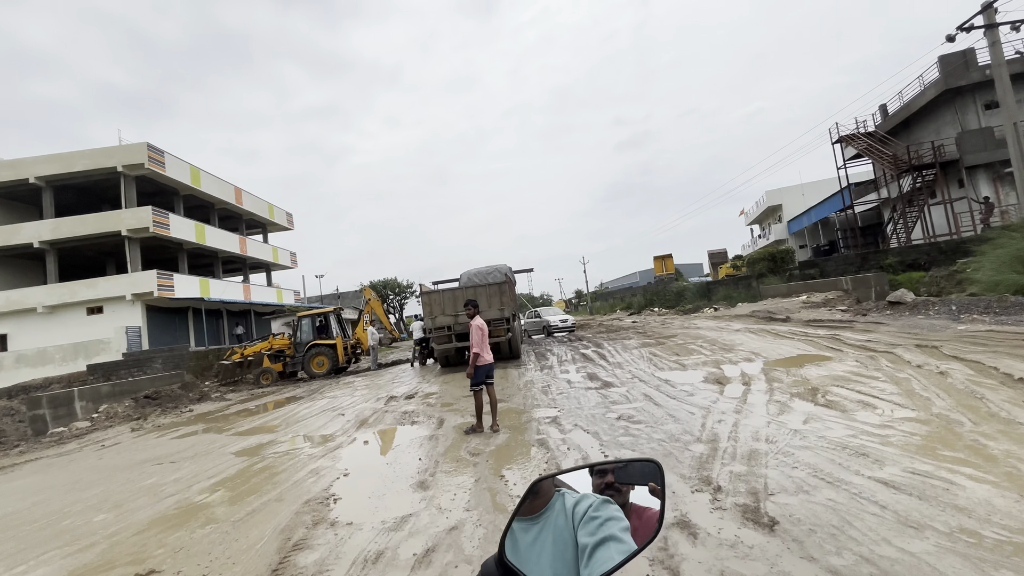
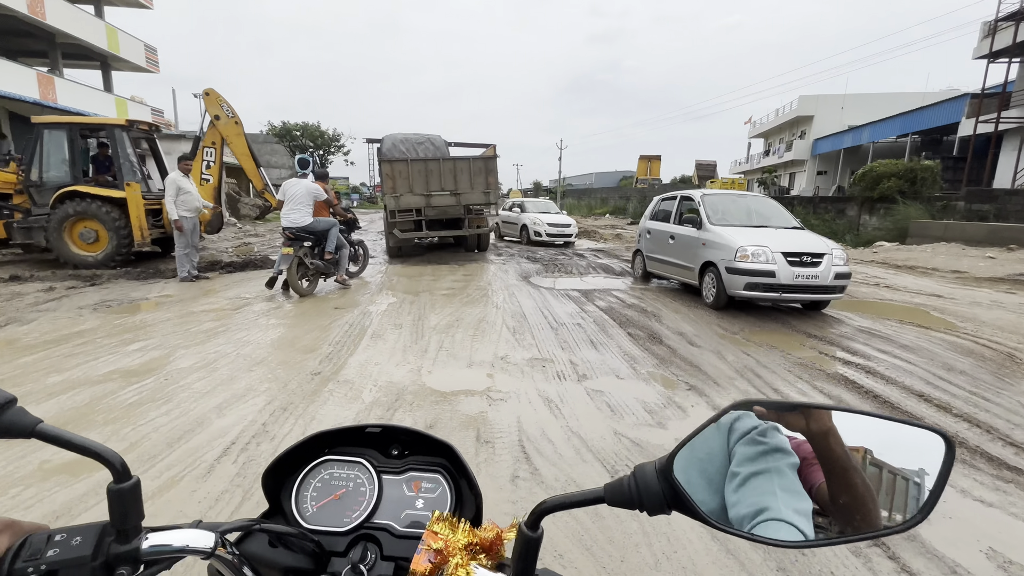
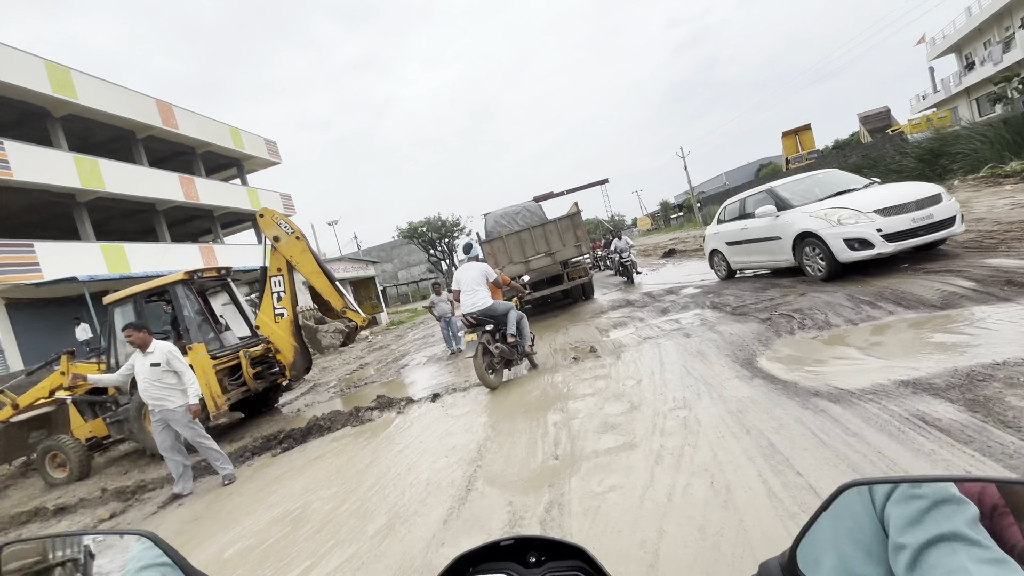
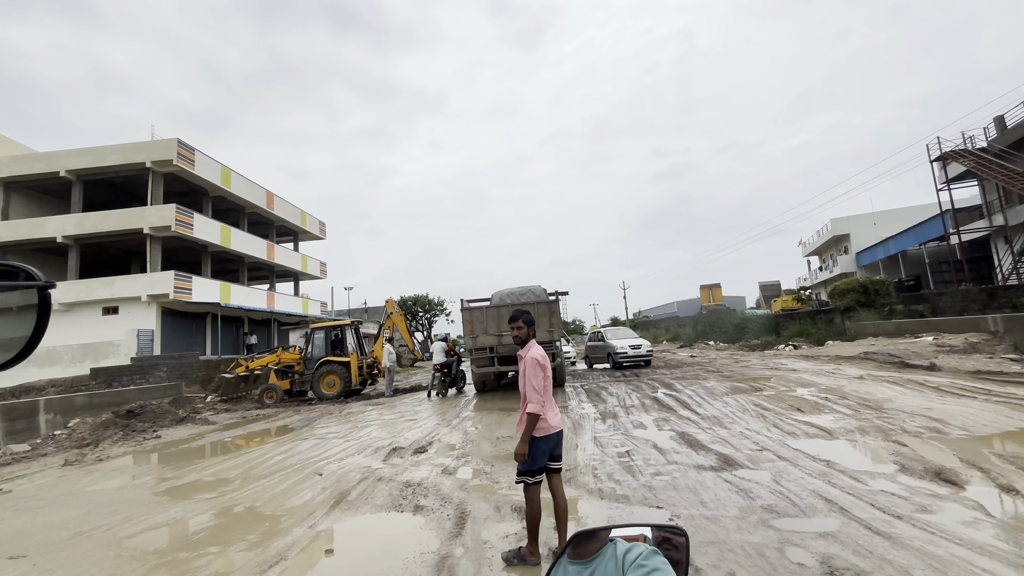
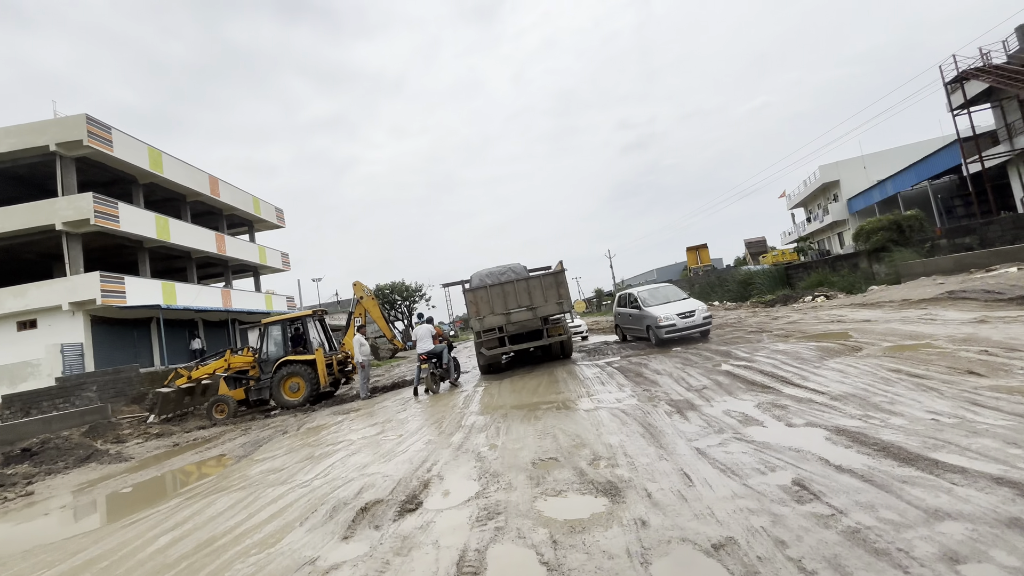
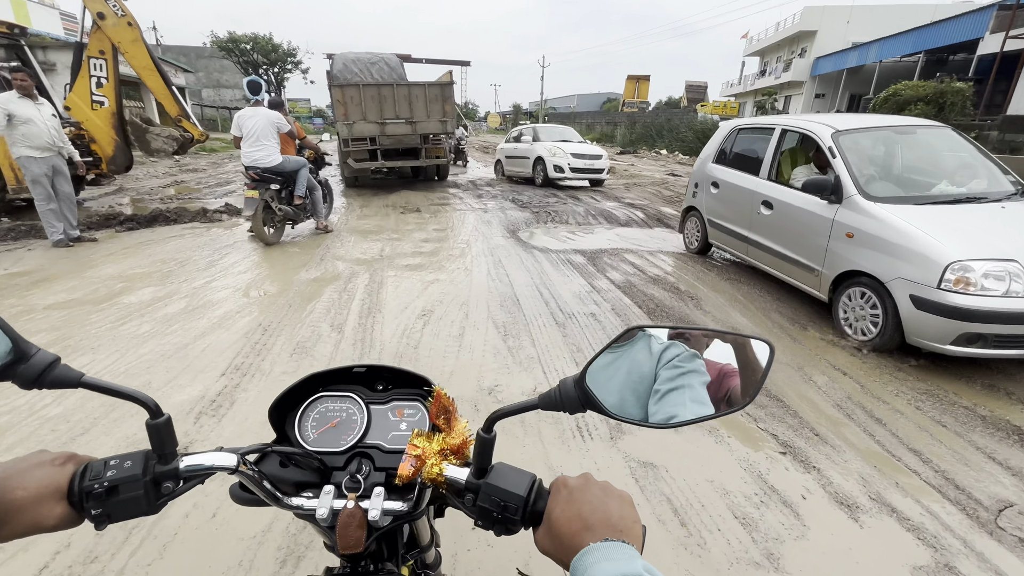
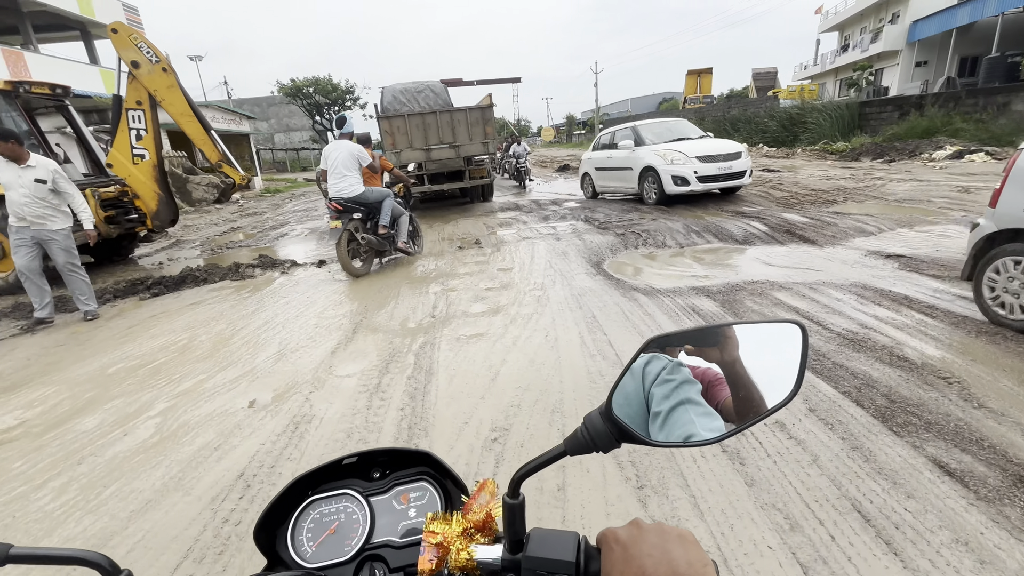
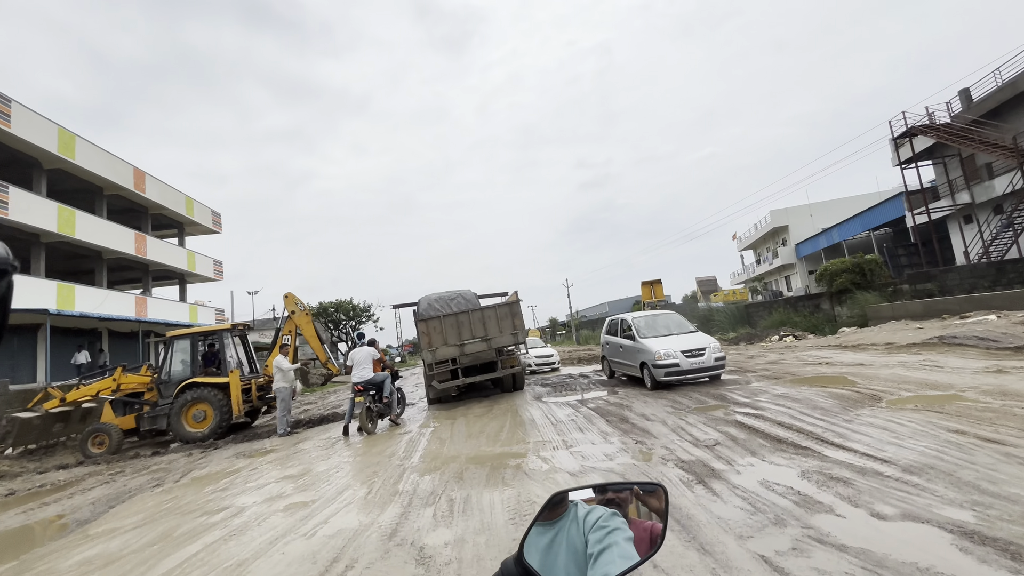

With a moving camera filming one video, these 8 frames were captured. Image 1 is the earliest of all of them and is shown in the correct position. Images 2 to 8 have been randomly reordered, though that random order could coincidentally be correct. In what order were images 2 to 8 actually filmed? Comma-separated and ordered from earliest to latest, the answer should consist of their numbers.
4, 5, 8, 2, 6, 7, 3
